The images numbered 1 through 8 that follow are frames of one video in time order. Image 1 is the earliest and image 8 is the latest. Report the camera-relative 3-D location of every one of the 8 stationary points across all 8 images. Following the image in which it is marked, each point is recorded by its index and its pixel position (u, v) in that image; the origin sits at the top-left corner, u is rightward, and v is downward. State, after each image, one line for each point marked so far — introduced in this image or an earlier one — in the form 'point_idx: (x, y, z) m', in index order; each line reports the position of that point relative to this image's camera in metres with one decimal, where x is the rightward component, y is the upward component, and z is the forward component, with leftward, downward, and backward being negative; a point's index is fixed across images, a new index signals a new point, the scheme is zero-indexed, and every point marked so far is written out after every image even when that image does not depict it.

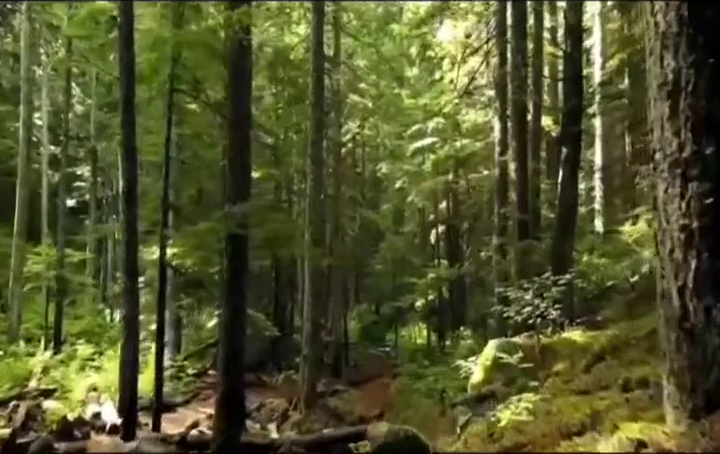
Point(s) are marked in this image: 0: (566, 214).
0: (+4.7, +0.3, +13.9) m
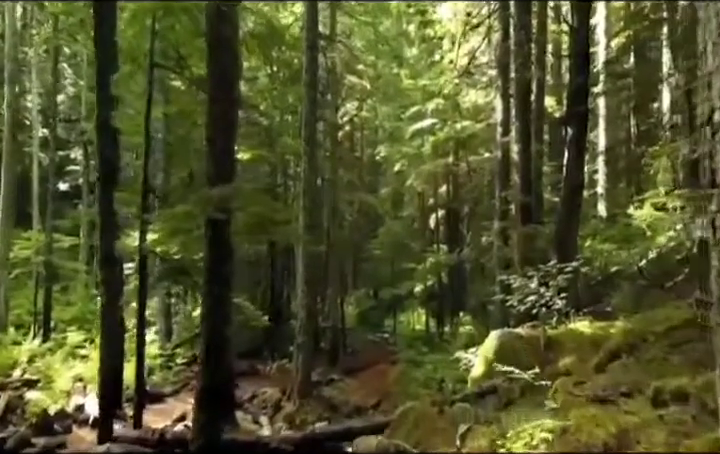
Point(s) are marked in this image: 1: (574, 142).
0: (+4.6, +0.7, +13.3) m
1: (+4.6, +1.8, +13.2) m
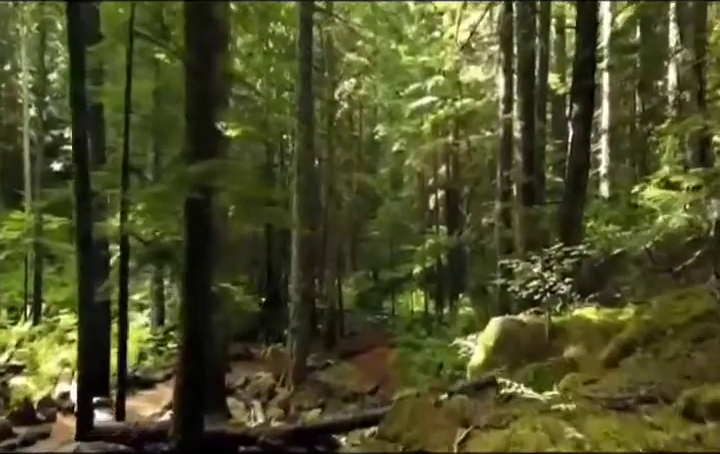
0: (+4.5, +1.1, +12.7) m
1: (+4.5, +2.2, +12.6) m
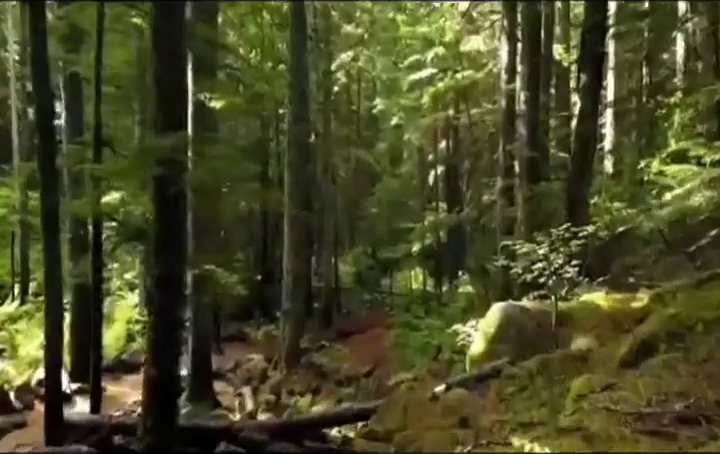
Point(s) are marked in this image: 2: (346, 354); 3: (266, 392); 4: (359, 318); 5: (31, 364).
0: (+4.4, +1.5, +12.0) m
1: (+4.4, +2.6, +11.9) m
2: (-0.3, -3.3, +15.6) m
3: (-2.0, -3.4, +12.7) m
4: (0.0, -3.1, +20.6) m
5: (-6.5, -2.7, +12.3) m
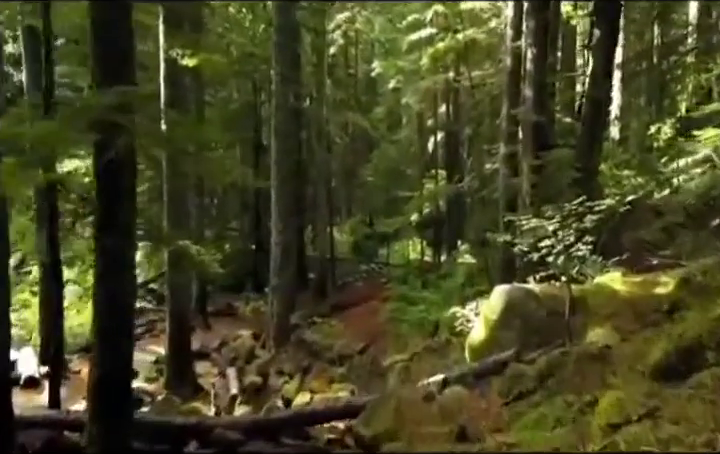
0: (+4.2, +2.0, +11.1) m
1: (+4.2, +3.2, +10.8) m
2: (-0.5, -2.5, +14.9) m
3: (-2.1, -2.8, +12.0) m
4: (-0.2, -2.1, +19.8) m
5: (-6.7, -2.2, +11.5) m
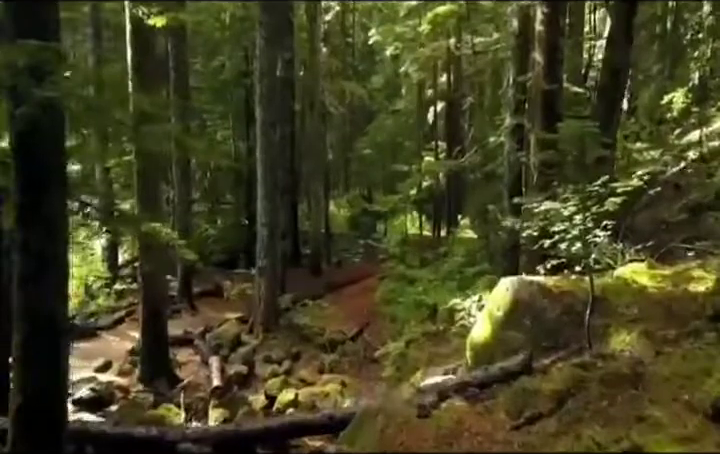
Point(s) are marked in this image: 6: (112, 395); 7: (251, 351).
0: (+4.1, +2.4, +10.1) m
1: (+4.1, +3.5, +9.8) m
2: (-0.6, -2.0, +14.1) m
3: (-2.2, -2.4, +11.2) m
4: (-0.3, -1.4, +19.0) m
5: (-6.8, -1.8, +10.7) m
6: (-3.3, -2.2, +8.2) m
7: (-2.0, -2.3, +11.4) m
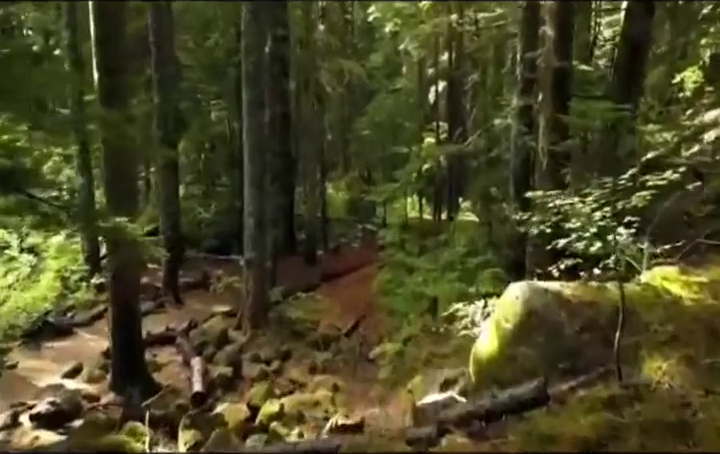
0: (+4.0, +2.5, +9.2) m
1: (+4.0, +3.6, +8.9) m
2: (-0.7, -1.7, +13.3) m
3: (-2.3, -2.2, +10.5) m
4: (-0.4, -1.0, +18.2) m
5: (-6.9, -1.7, +9.9) m
6: (-3.4, -2.2, +7.4) m
7: (-2.1, -2.2, +10.7) m
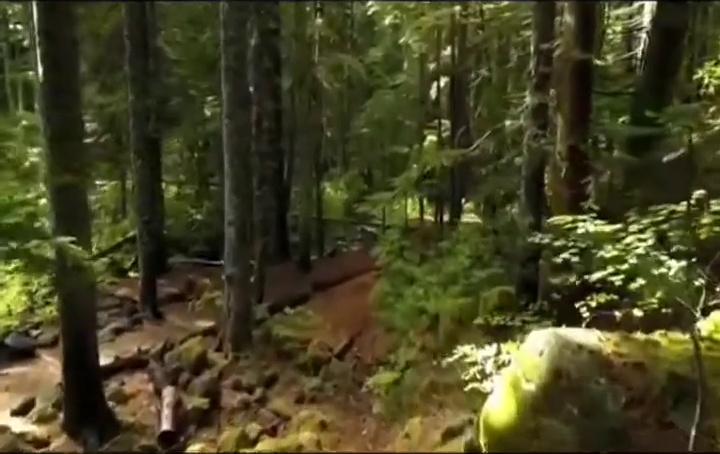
0: (+3.9, +2.3, +8.0) m
1: (+3.9, +3.4, +7.7) m
2: (-0.8, -1.9, +12.2) m
3: (-2.4, -2.4, +9.4) m
4: (-0.5, -1.1, +17.1) m
5: (-7.0, -1.8, +8.8) m
6: (-3.5, -2.4, +6.3) m
7: (-2.2, -2.4, +9.6) m
